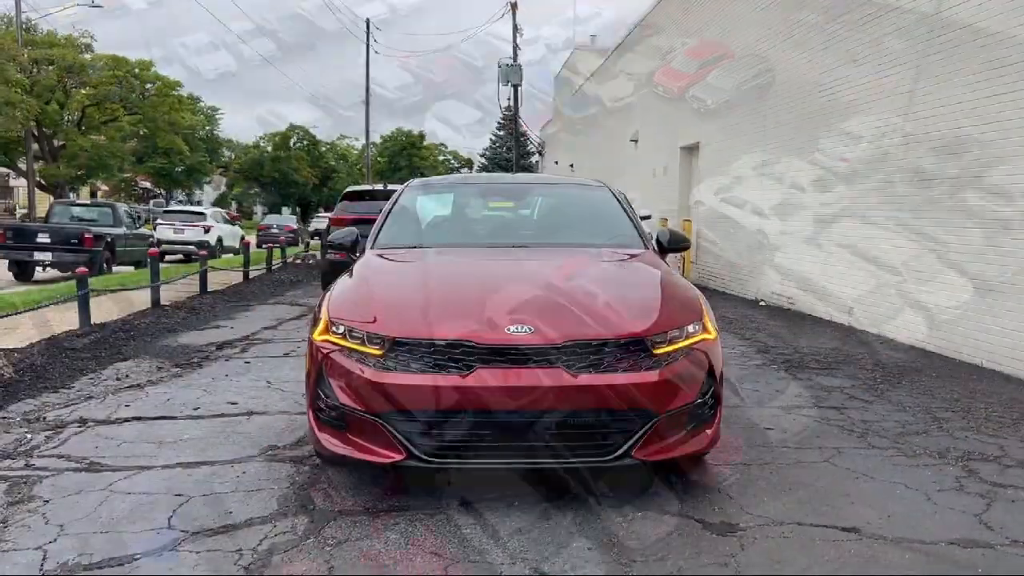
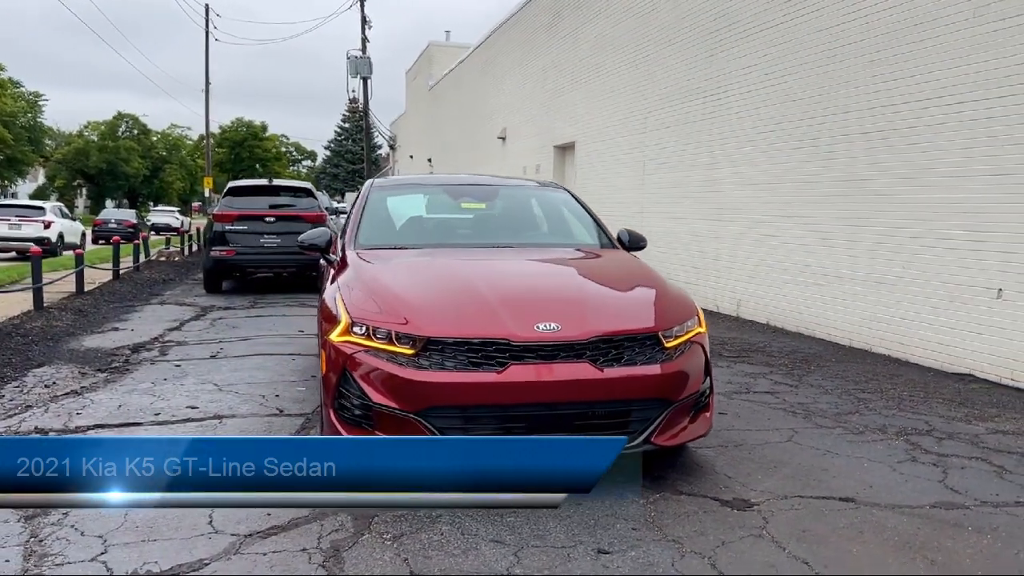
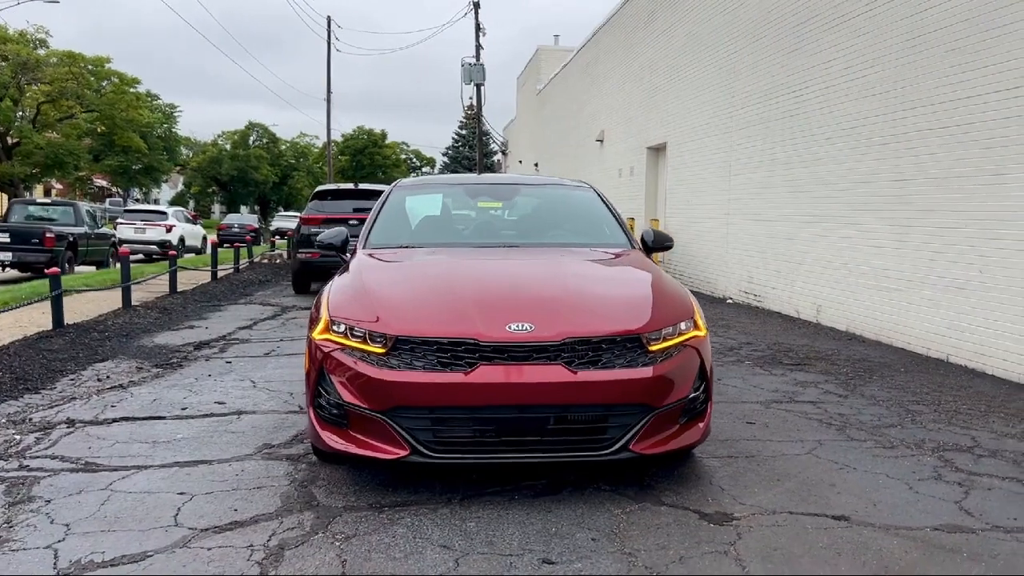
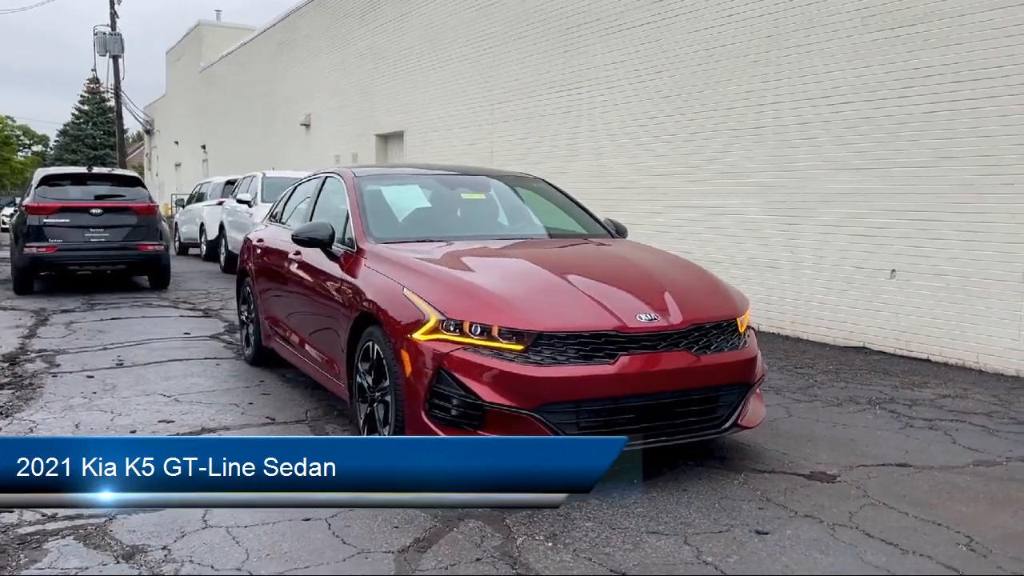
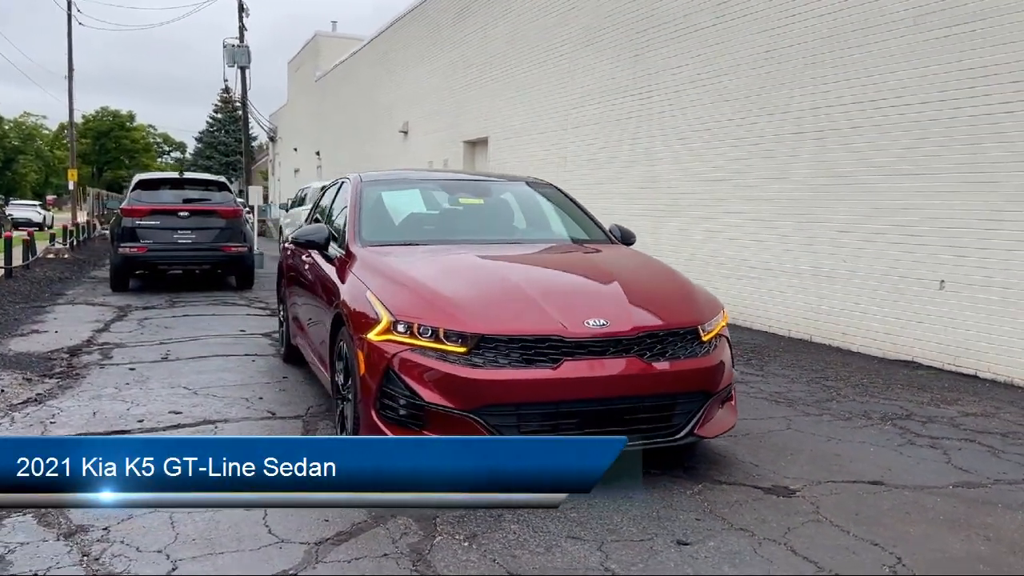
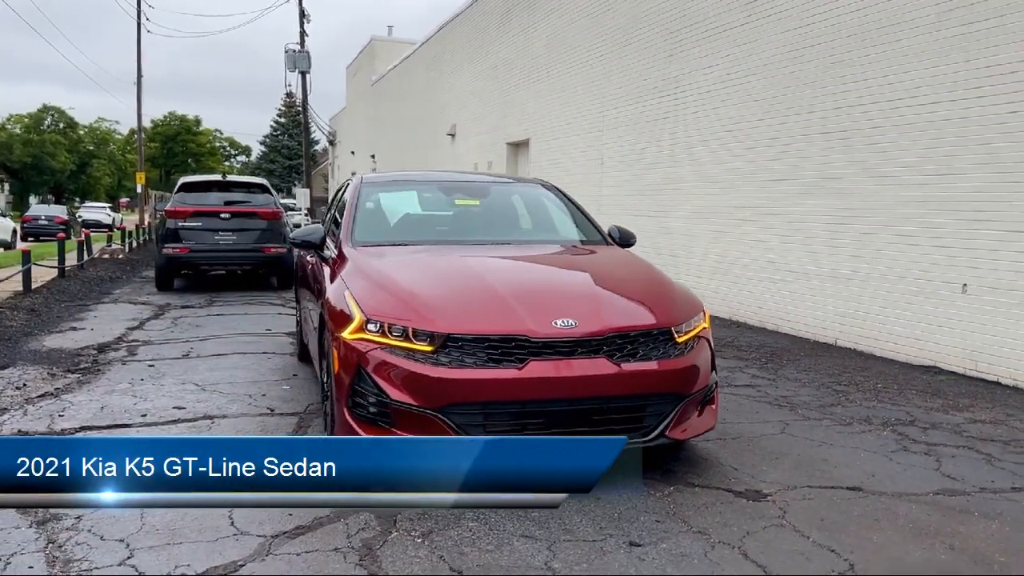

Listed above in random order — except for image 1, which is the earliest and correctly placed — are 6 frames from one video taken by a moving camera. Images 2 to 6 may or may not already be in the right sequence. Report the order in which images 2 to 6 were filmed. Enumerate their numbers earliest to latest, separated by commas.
3, 2, 6, 5, 4
